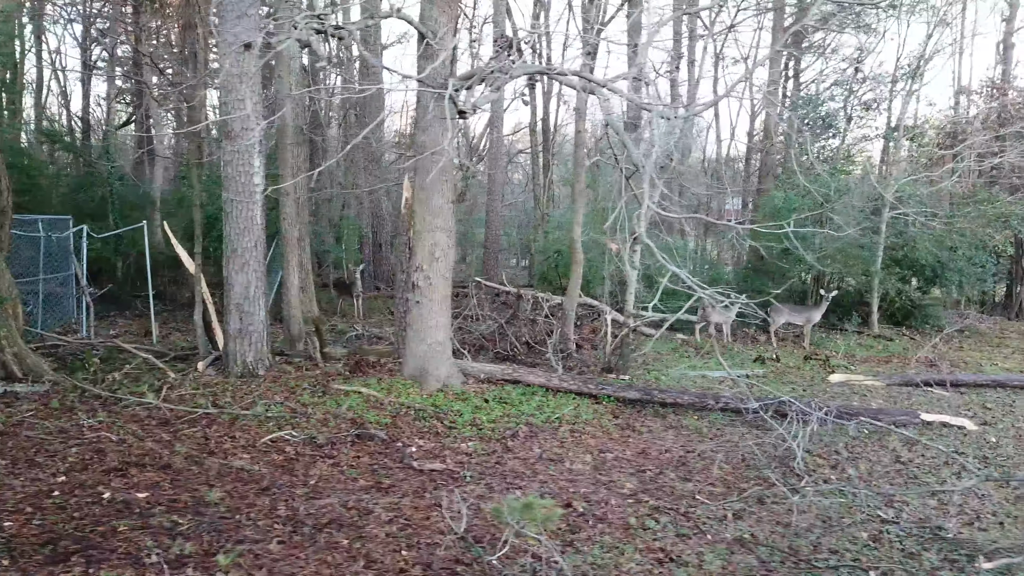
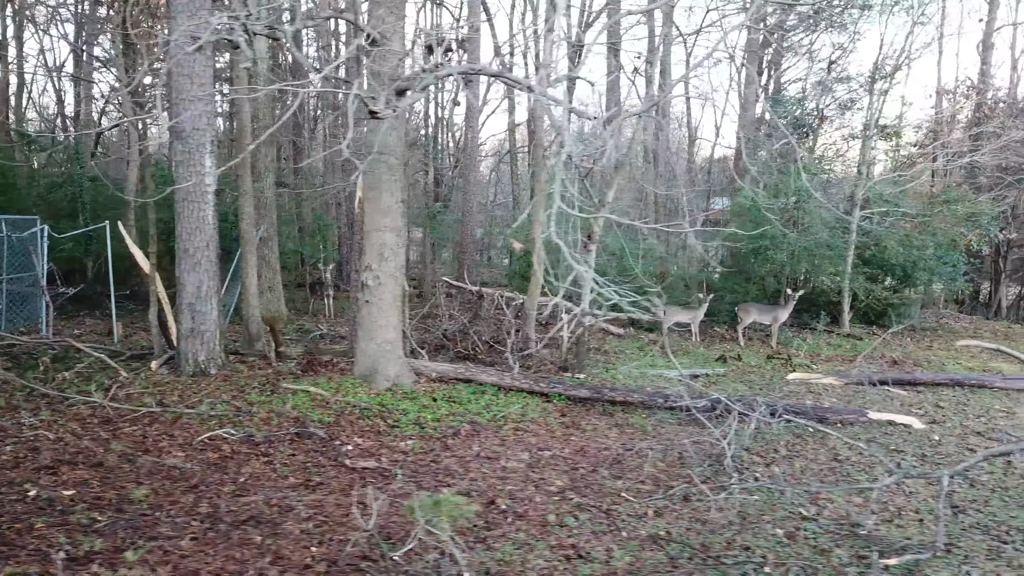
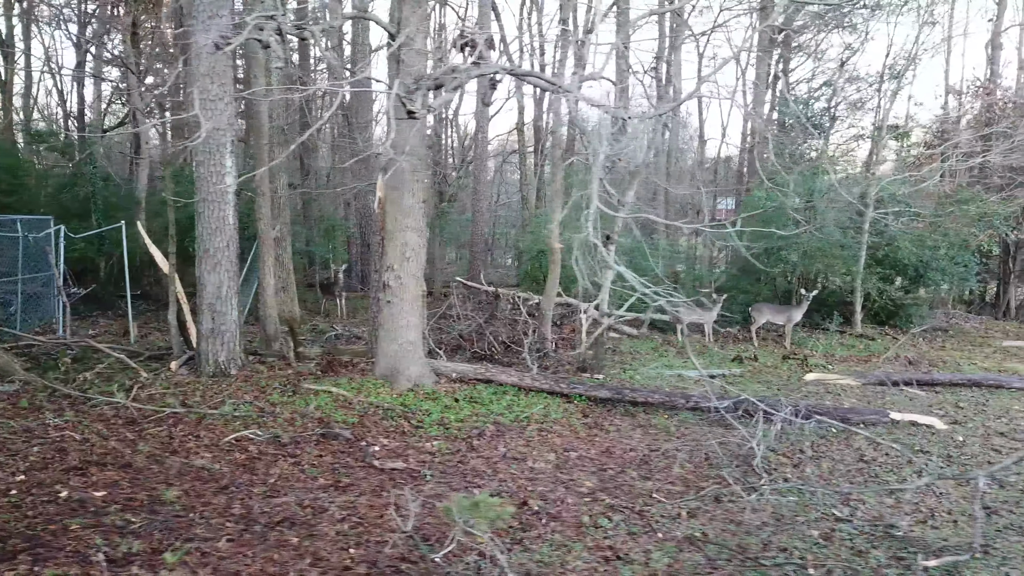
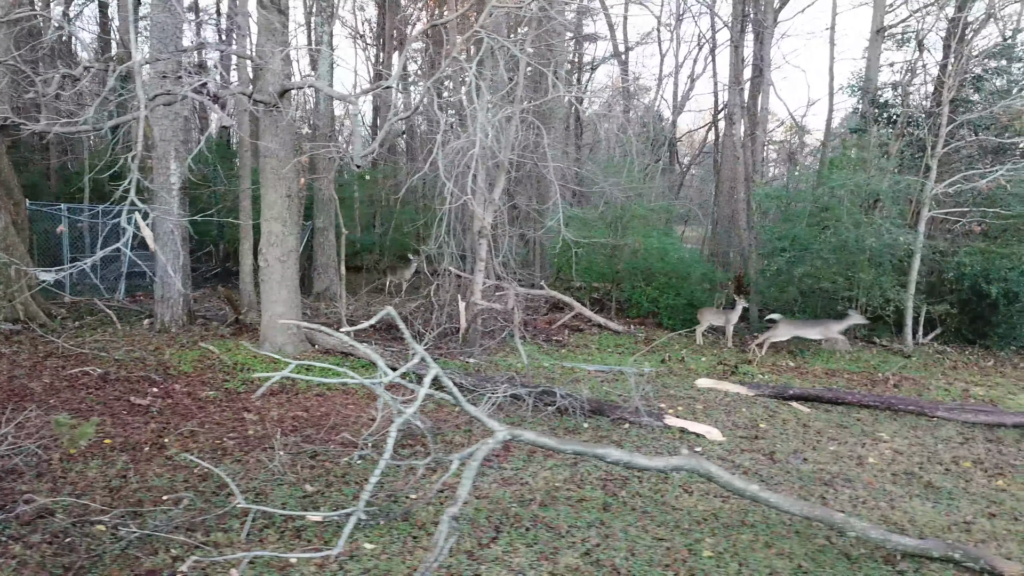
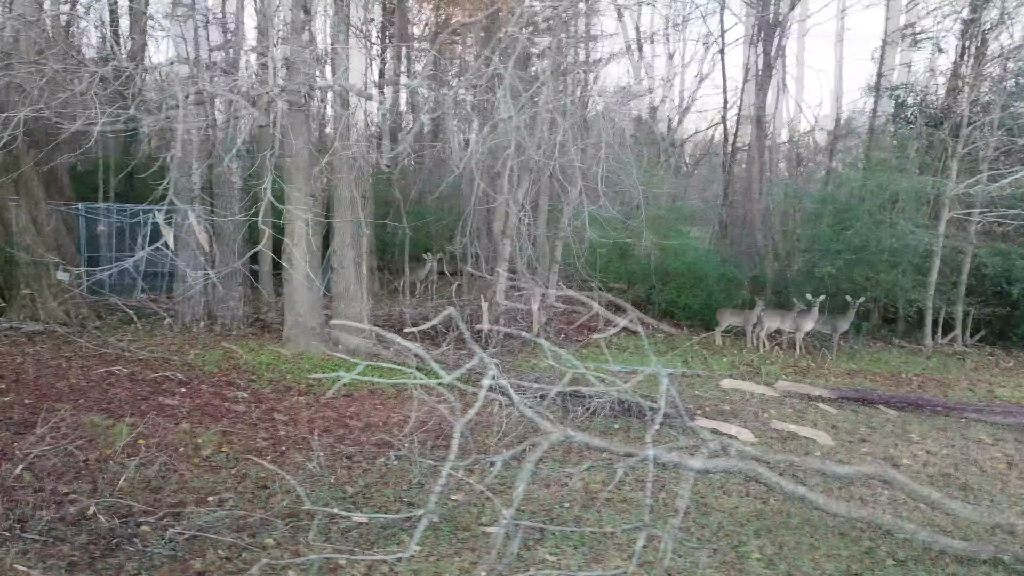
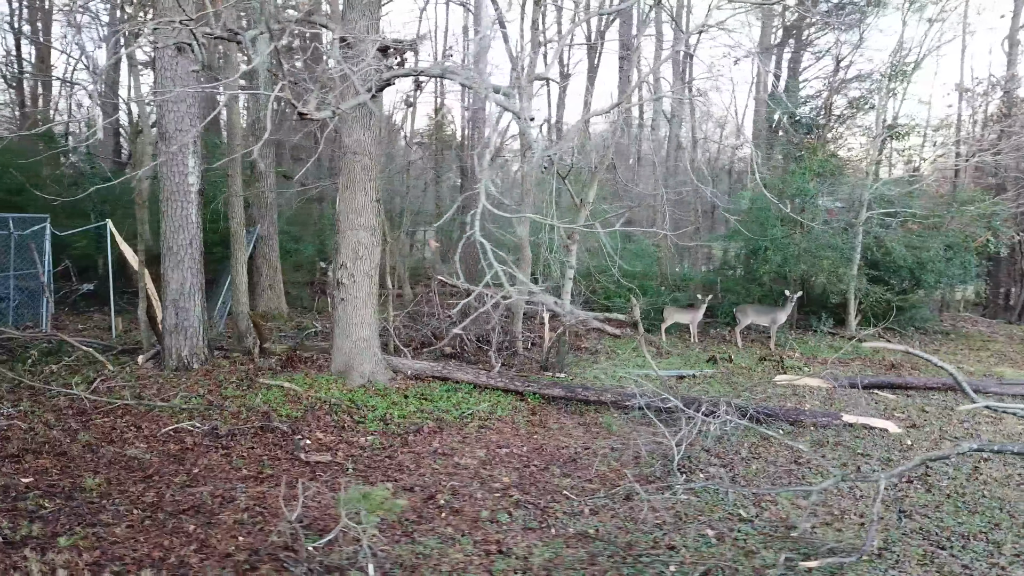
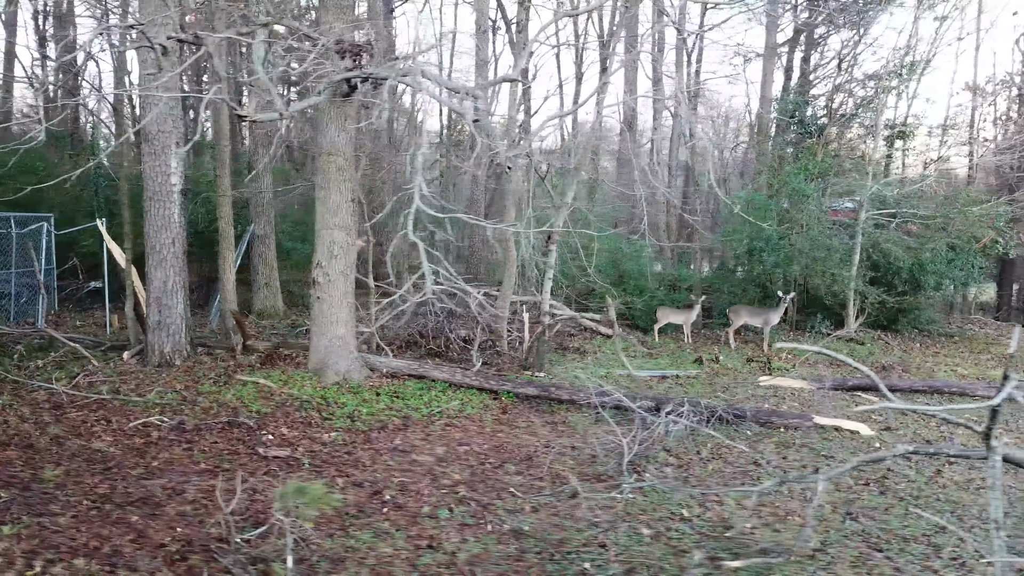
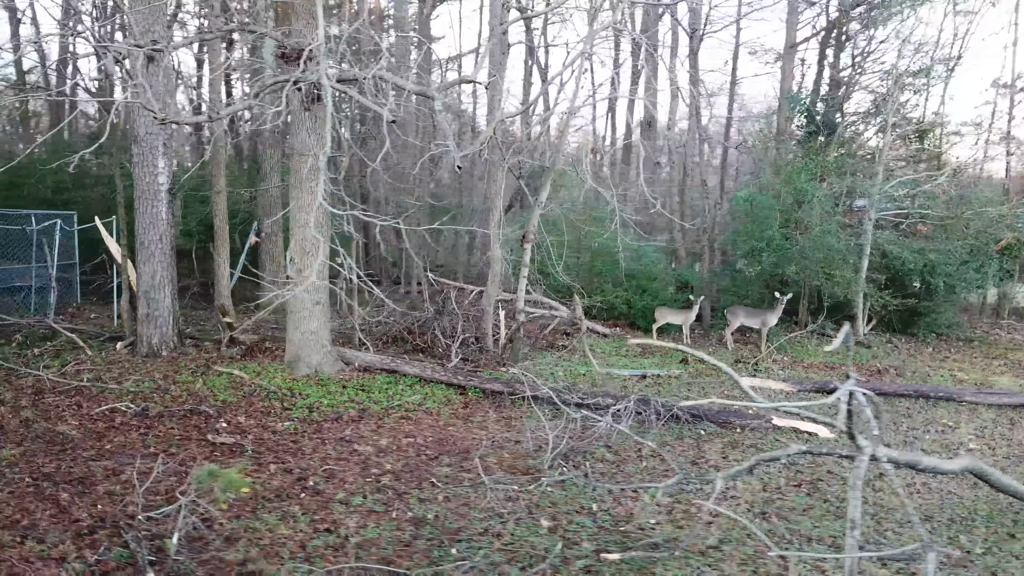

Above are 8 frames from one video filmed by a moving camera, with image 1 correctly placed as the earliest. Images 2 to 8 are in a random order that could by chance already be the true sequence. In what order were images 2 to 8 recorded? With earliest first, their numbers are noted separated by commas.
3, 2, 6, 7, 8, 5, 4
